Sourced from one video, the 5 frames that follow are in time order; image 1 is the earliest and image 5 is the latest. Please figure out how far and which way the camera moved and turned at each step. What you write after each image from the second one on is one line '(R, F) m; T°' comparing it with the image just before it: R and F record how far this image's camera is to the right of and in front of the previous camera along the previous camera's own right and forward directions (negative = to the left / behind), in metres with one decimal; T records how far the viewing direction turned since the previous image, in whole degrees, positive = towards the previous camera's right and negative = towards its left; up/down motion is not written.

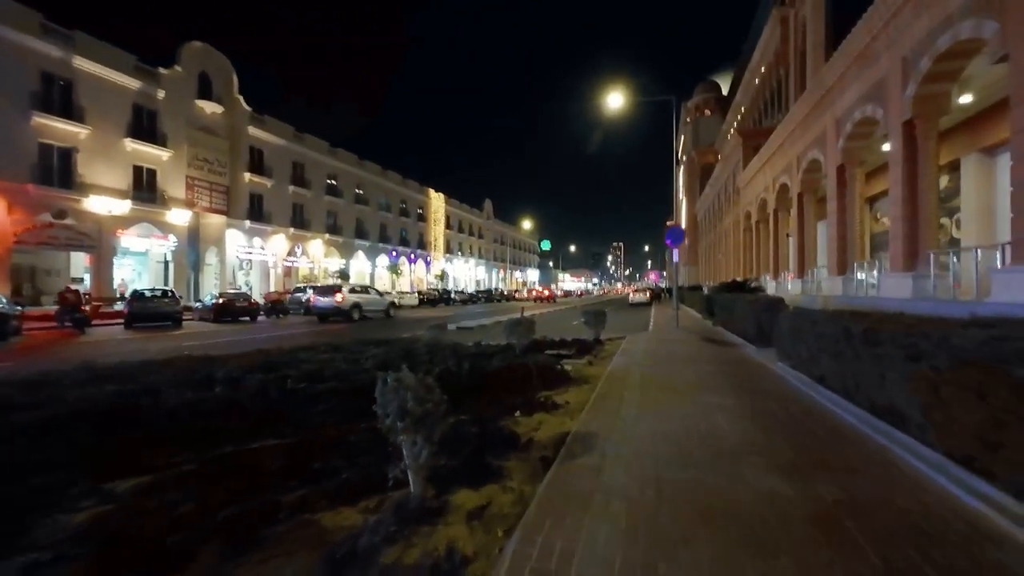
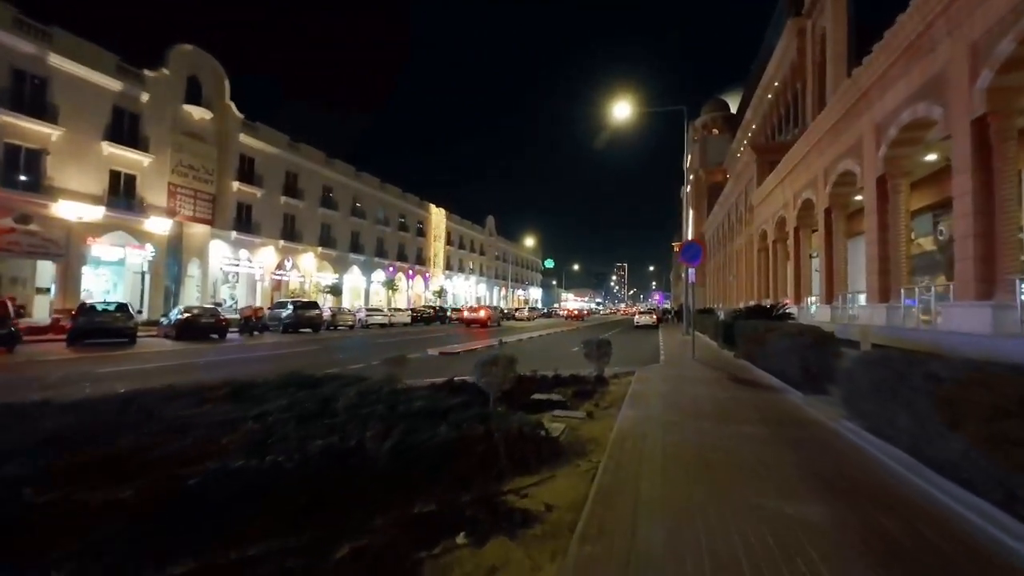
(+0.3, +2.6) m; 0°
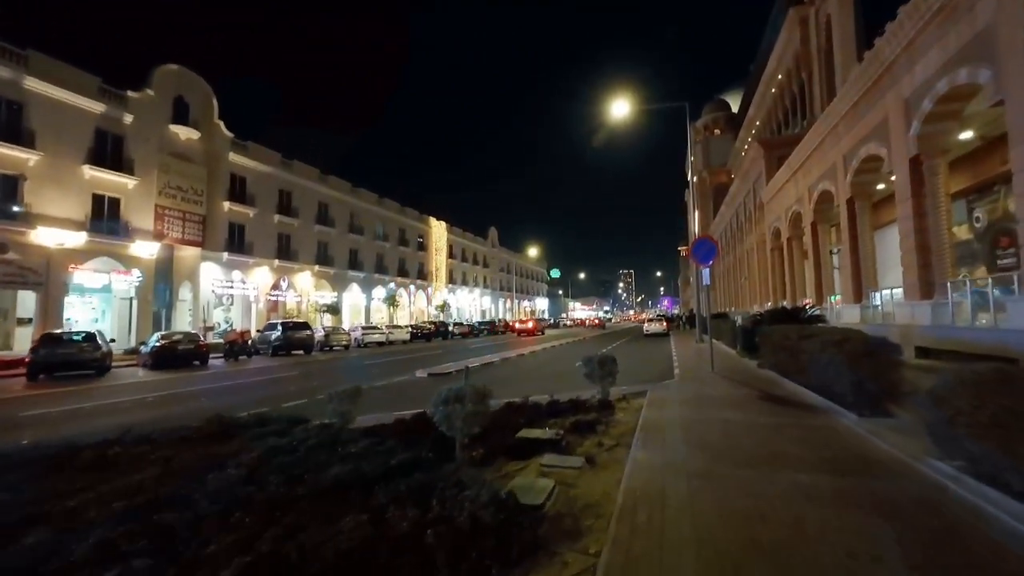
(+0.4, +1.8) m; -1°
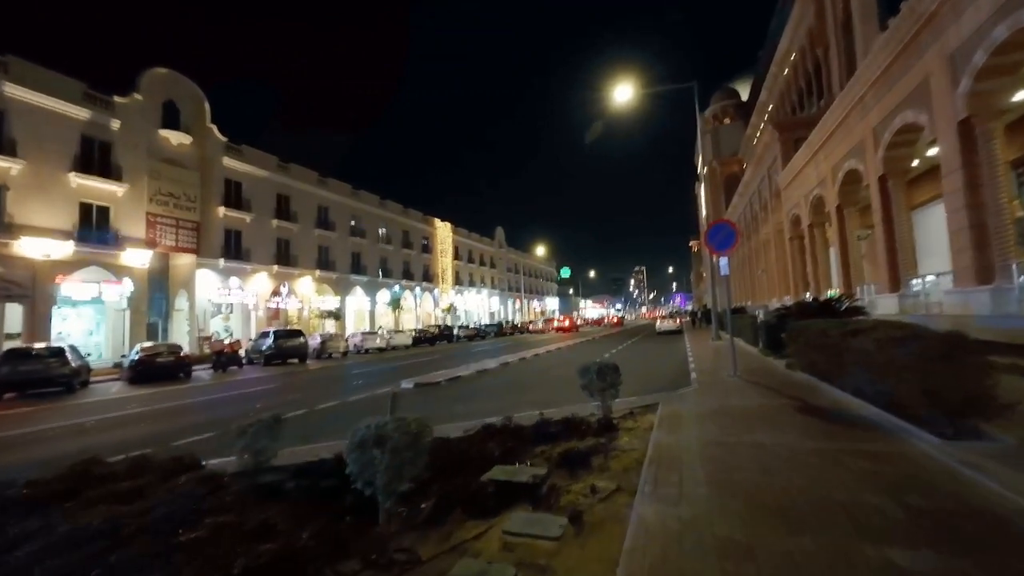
(+0.4, +1.8) m; -1°
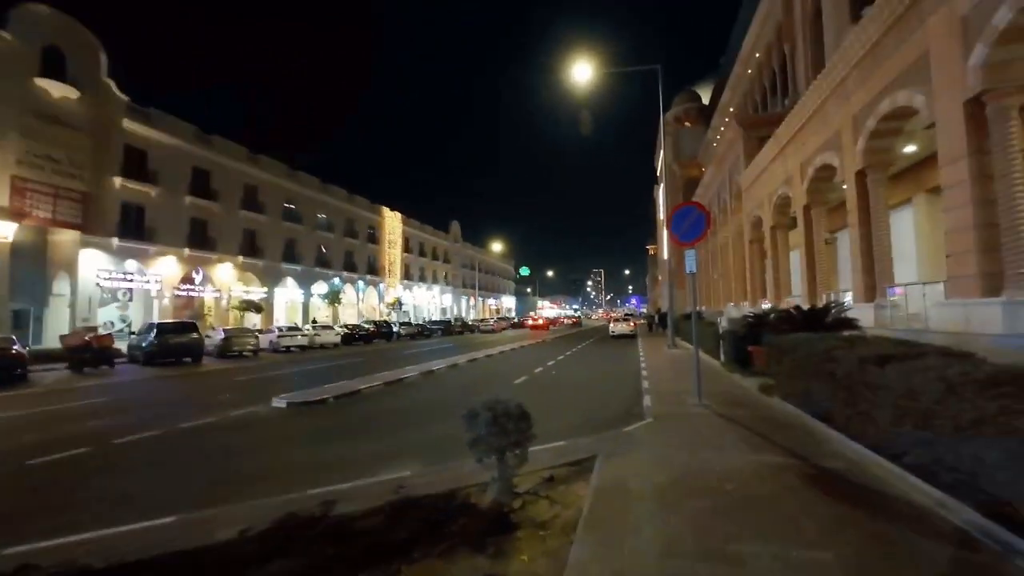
(+0.9, +3.1) m; +4°
